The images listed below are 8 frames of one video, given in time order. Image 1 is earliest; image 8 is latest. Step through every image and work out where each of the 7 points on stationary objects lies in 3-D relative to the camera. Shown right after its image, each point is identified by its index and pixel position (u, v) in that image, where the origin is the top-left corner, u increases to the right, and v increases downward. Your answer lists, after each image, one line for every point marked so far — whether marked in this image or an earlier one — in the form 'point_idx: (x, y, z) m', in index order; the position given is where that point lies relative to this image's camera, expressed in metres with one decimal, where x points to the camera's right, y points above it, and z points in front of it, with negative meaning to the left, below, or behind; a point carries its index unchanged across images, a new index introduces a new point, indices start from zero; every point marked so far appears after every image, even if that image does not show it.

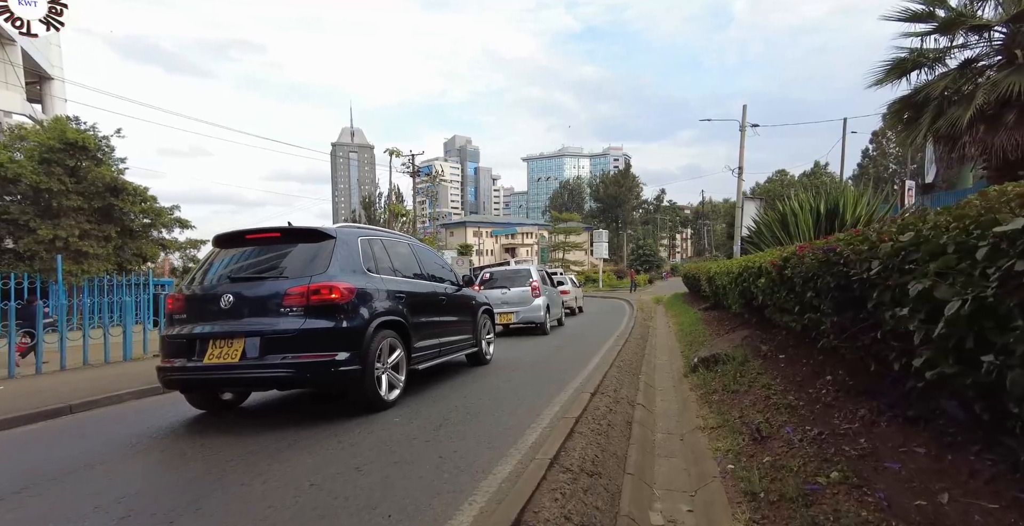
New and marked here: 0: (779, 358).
0: (+3.3, -1.2, +6.6) m
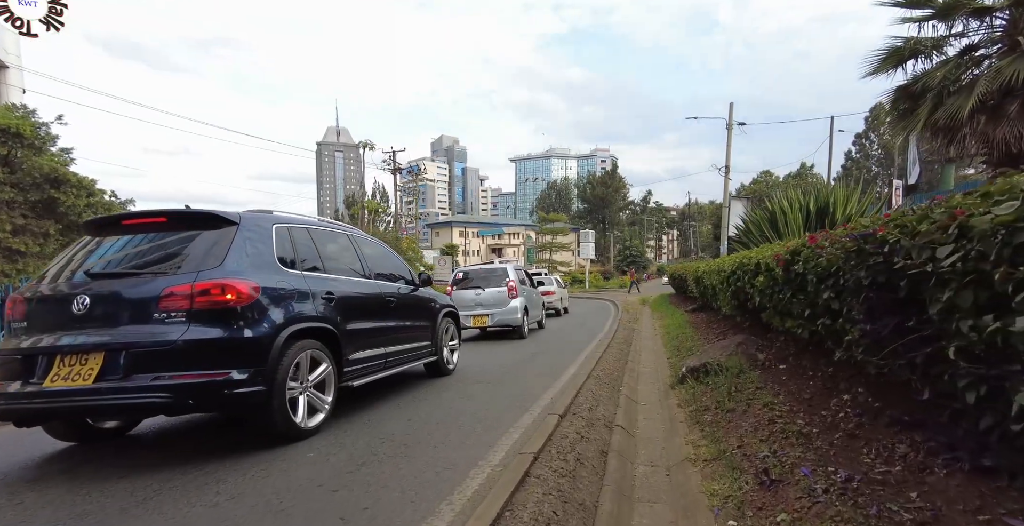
0: (+2.9, -1.2, +5.7) m
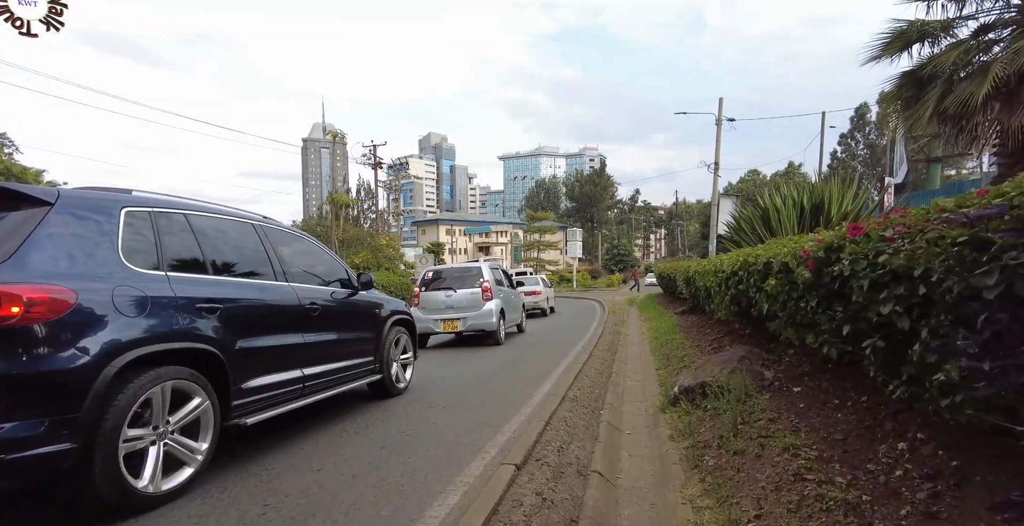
0: (+2.5, -1.2, +4.7) m
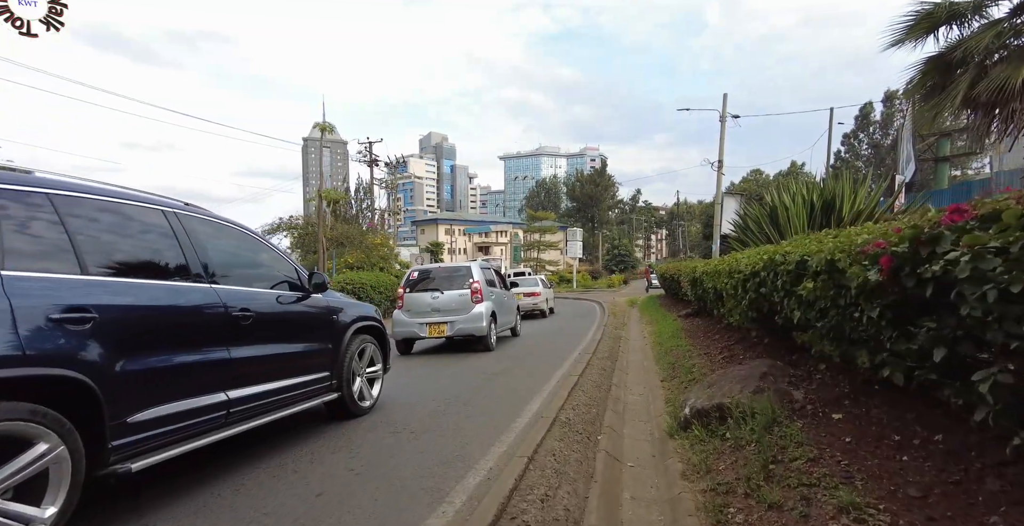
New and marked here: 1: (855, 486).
0: (+2.3, -1.1, +3.8) m
1: (+1.9, -1.2, +2.9) m
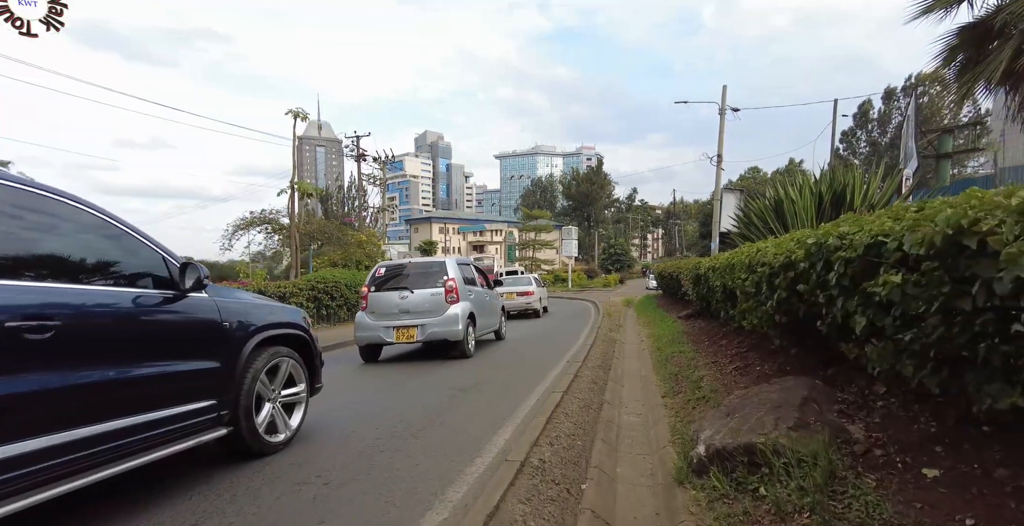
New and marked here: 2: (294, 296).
0: (+2.0, -1.1, +2.5) m
1: (+1.6, -1.1, +1.6) m
2: (-6.0, -0.9, +14.4) m
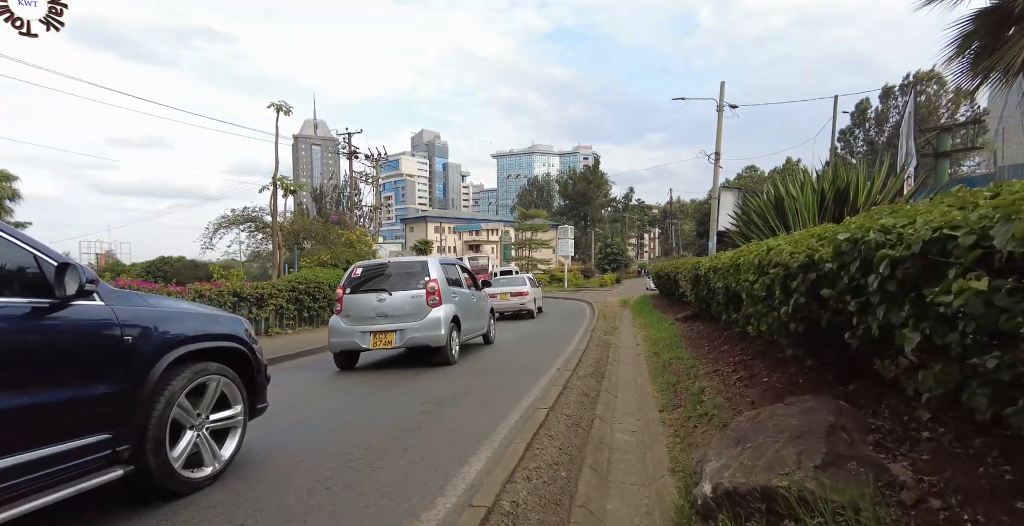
0: (+1.8, -1.1, +1.9) m
1: (+1.4, -1.1, +0.9) m
2: (-6.2, -0.9, +13.7) m
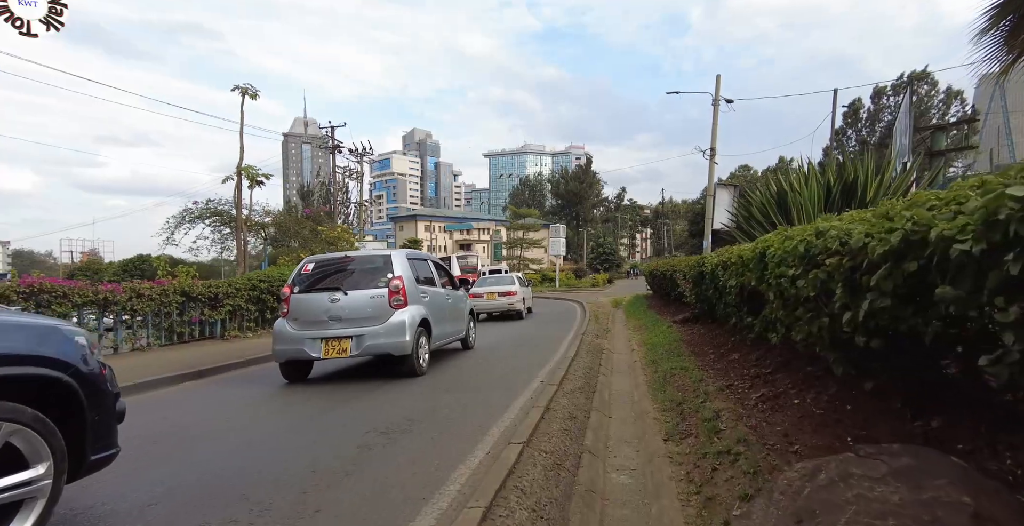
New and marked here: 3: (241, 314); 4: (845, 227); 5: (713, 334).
0: (+1.6, -1.0, +0.6) m
1: (+1.2, -1.1, -0.3) m
2: (-6.7, -0.8, +12.4) m
3: (-6.6, -1.2, +12.8) m
4: (+2.0, +0.2, +3.0) m
5: (+3.7, -1.3, +9.8) m
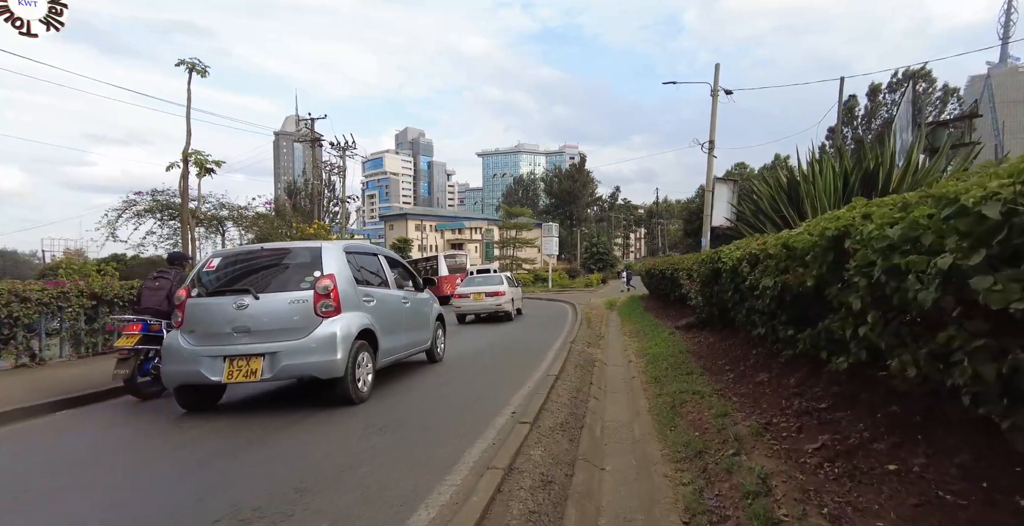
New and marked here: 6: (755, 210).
0: (+1.3, -0.9, -1.1) m
1: (+0.9, -1.0, -2.0) m
2: (-7.1, -0.8, +10.6) m
3: (-7.1, -1.2, +11.0) m
4: (+1.6, +0.3, +1.3) m
5: (+3.3, -1.2, +8.1) m
6: (+6.5, +1.6, +14.2) m
